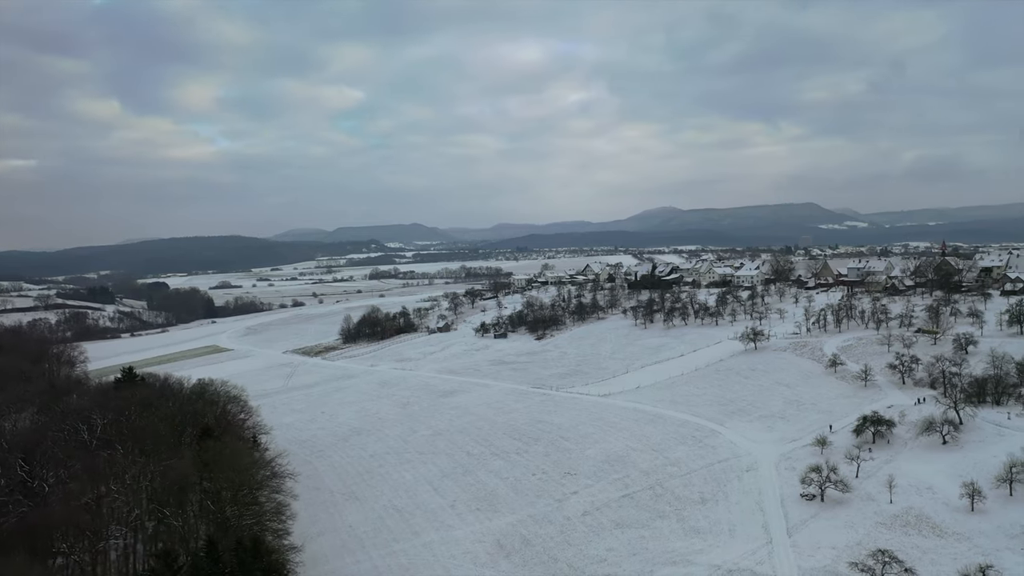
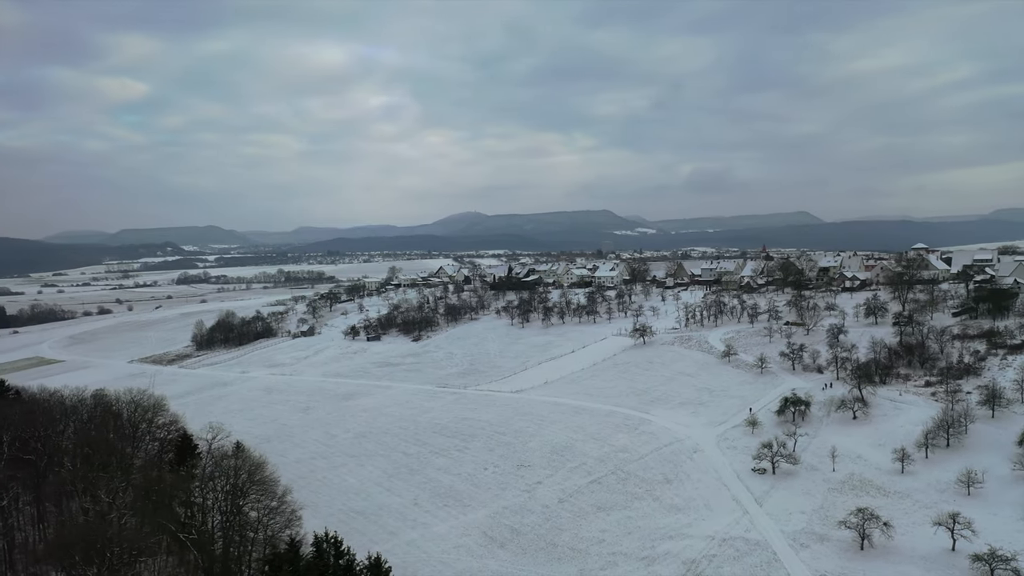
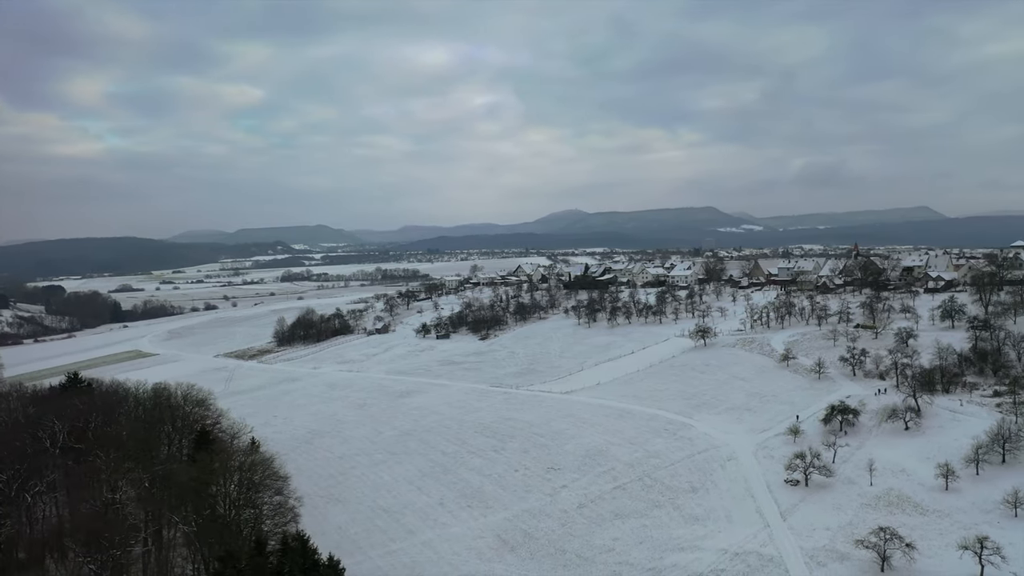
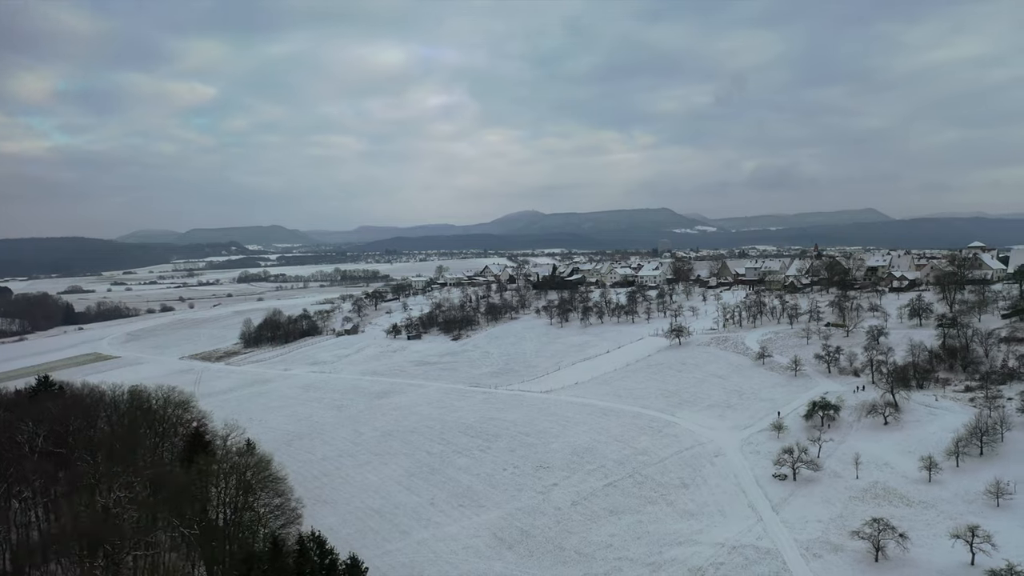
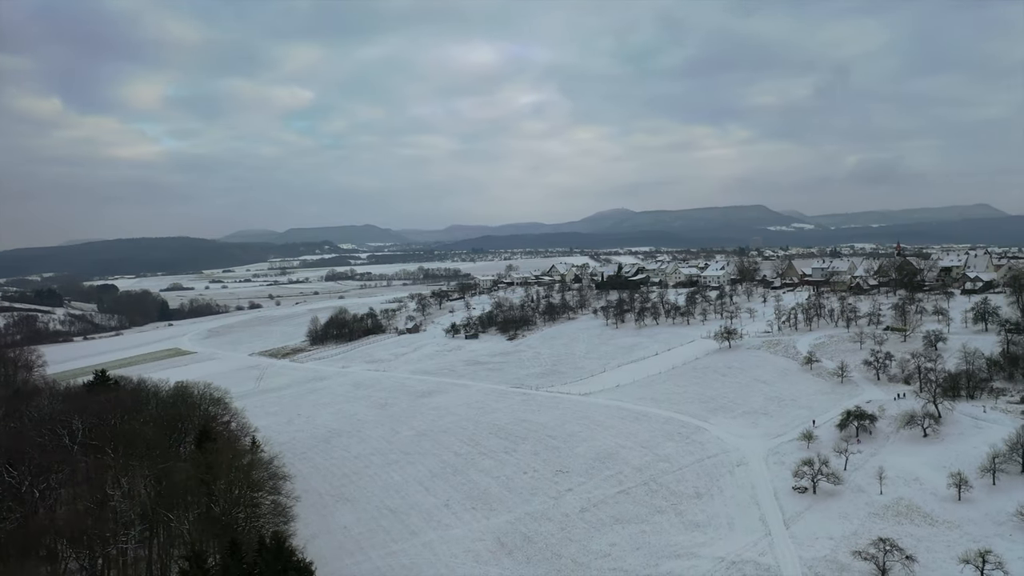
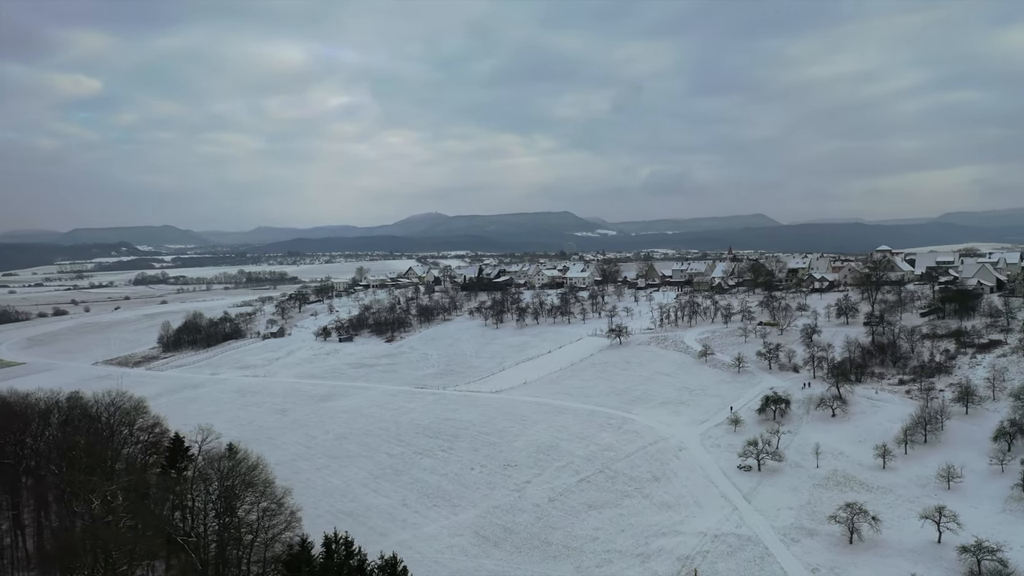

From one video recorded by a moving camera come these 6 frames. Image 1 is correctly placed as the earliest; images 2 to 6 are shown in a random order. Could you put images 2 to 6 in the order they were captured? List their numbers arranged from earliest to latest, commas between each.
5, 3, 4, 2, 6
